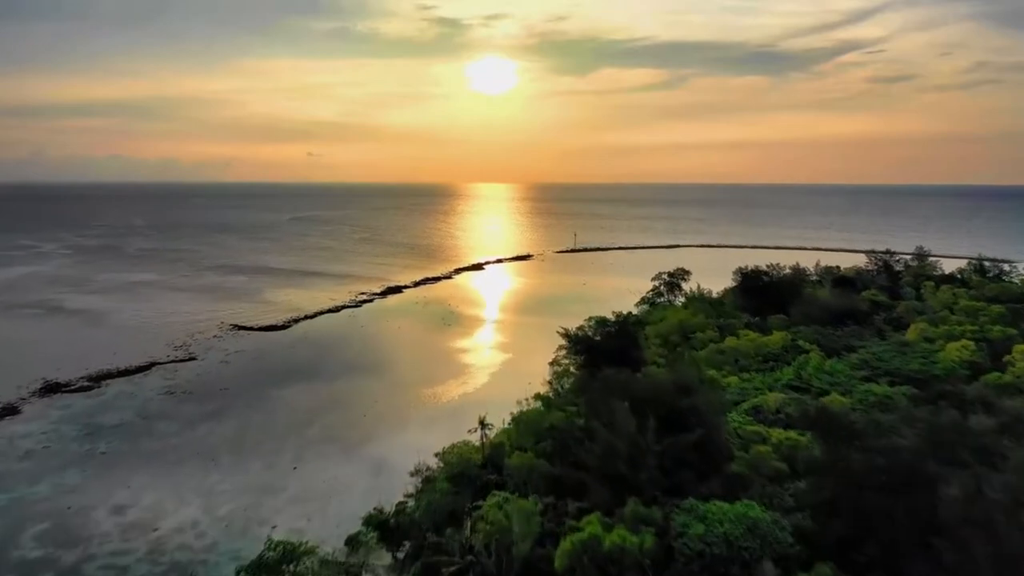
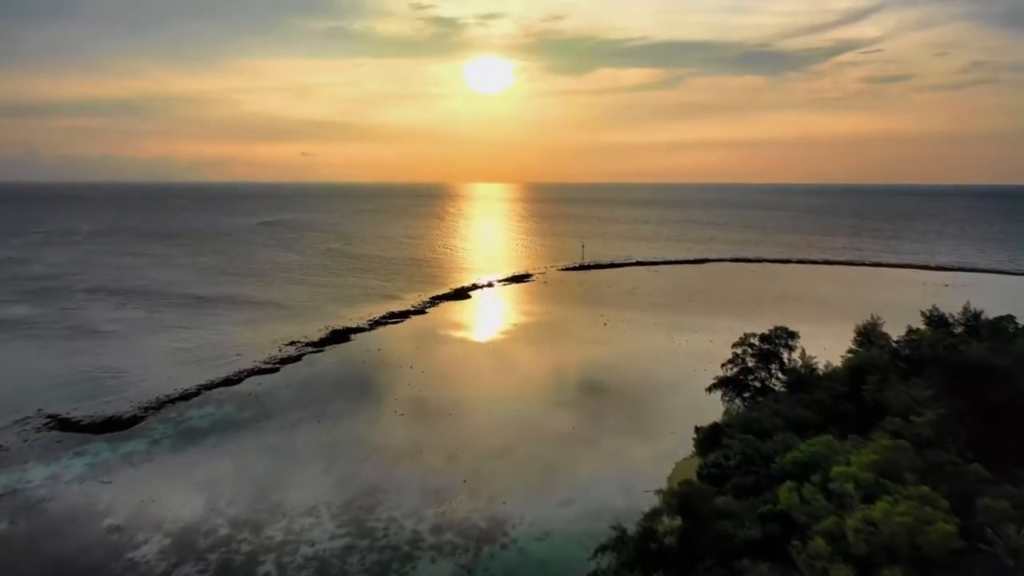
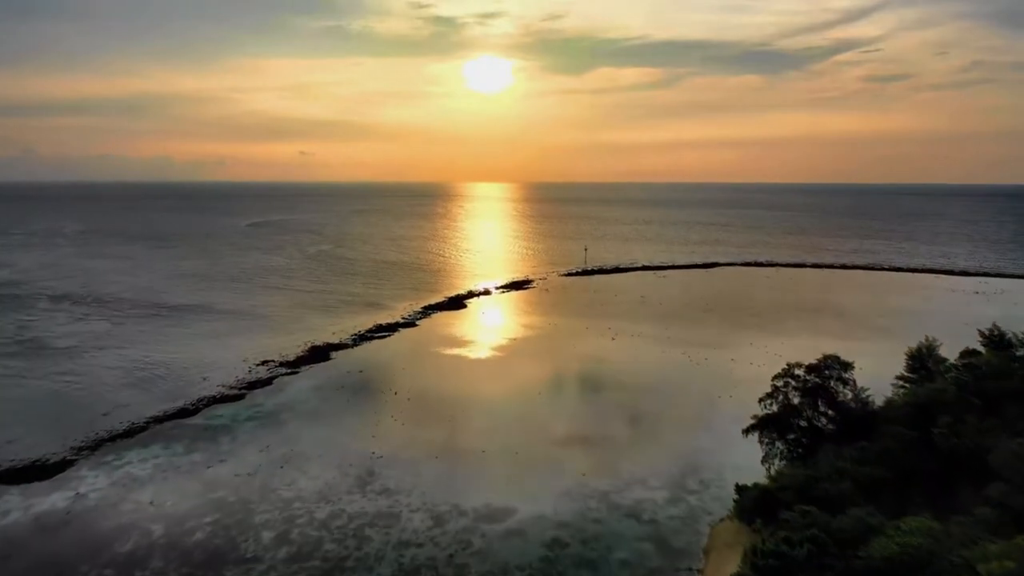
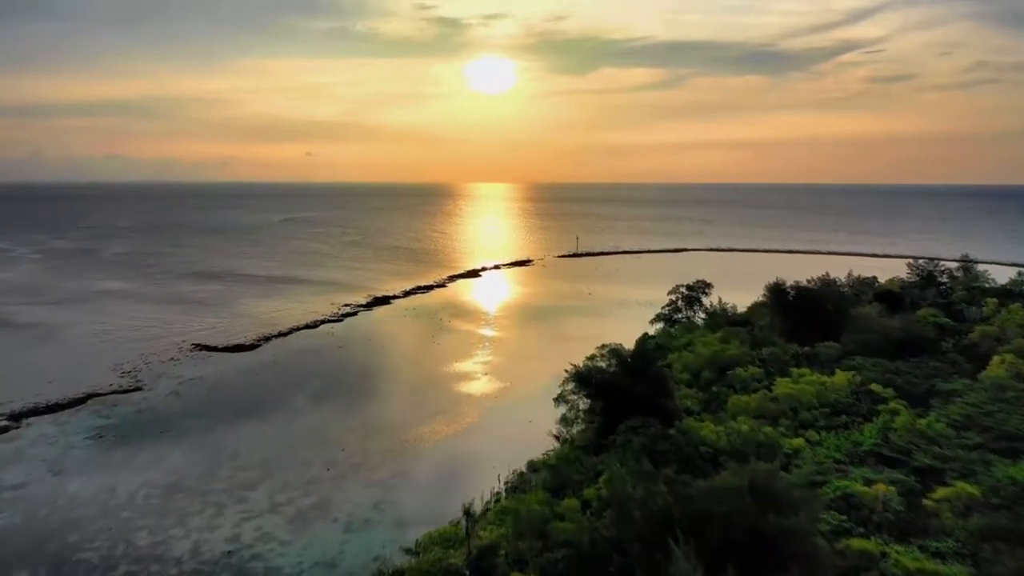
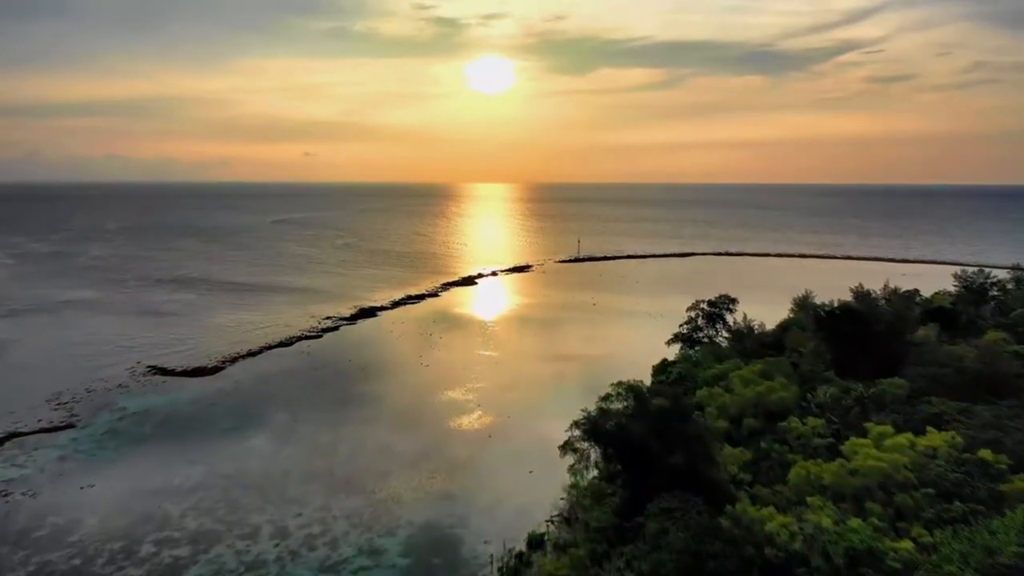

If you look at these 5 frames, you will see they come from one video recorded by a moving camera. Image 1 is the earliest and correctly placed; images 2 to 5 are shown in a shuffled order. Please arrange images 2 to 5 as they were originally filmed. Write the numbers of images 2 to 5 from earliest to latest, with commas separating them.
4, 5, 2, 3
